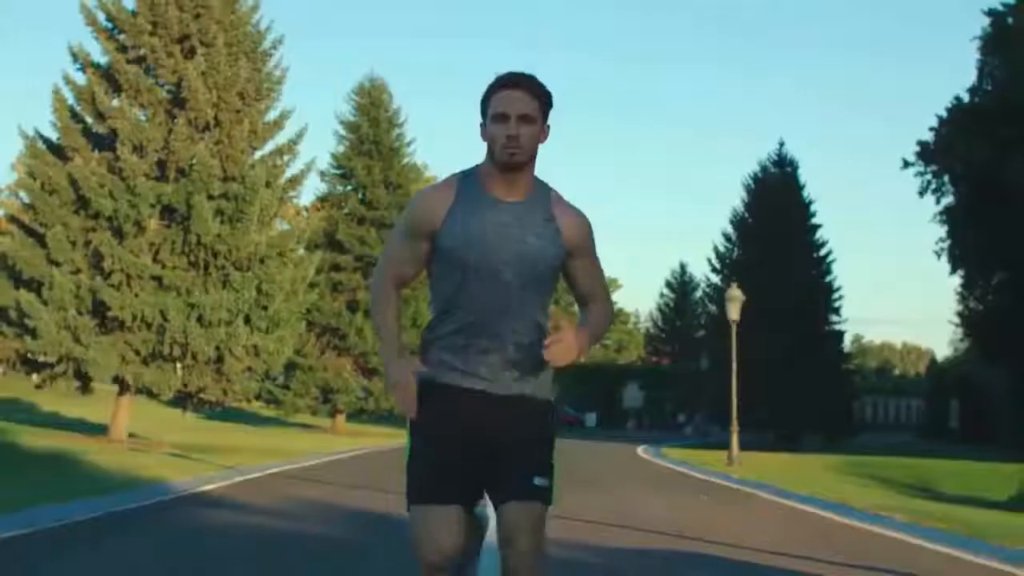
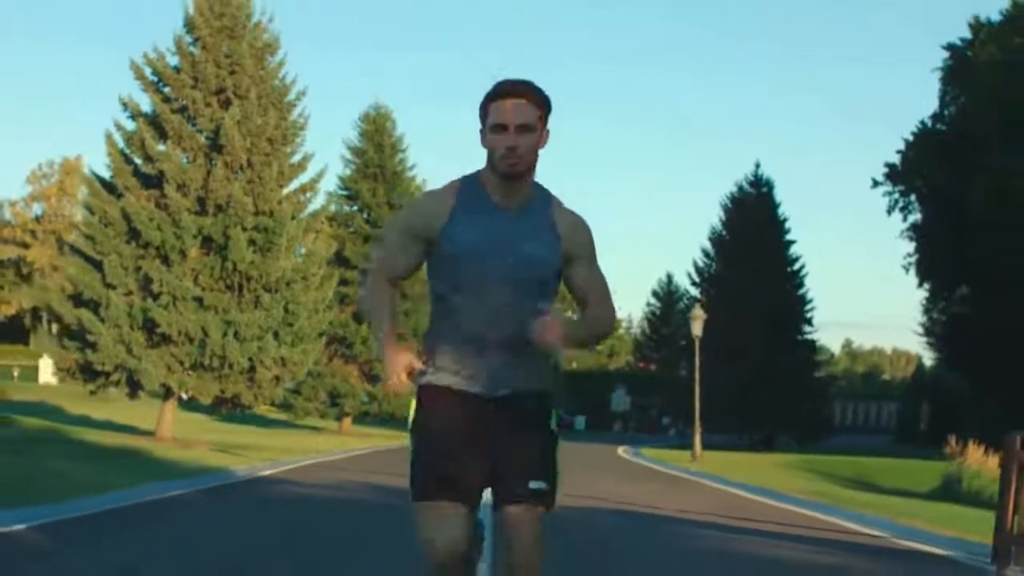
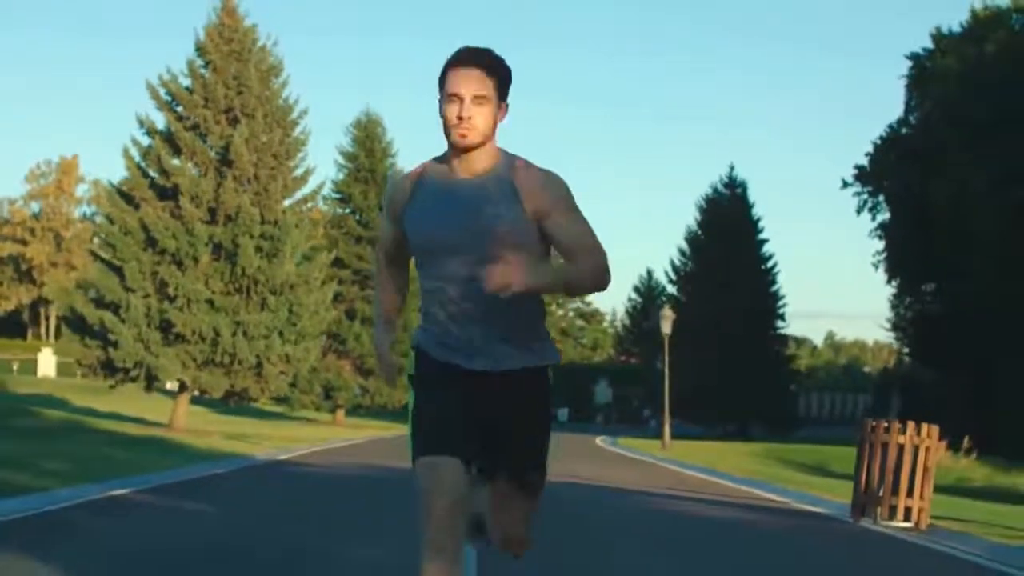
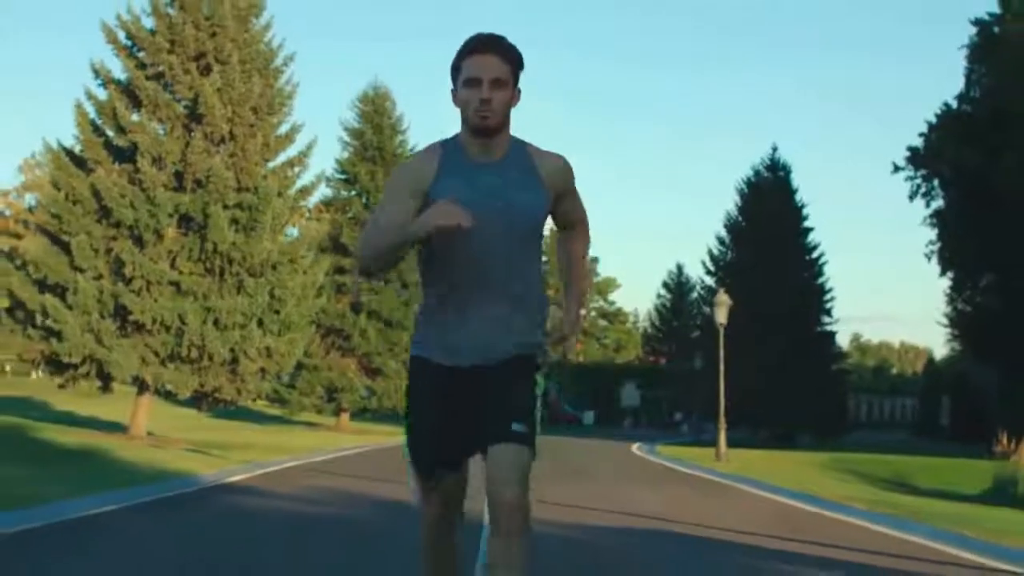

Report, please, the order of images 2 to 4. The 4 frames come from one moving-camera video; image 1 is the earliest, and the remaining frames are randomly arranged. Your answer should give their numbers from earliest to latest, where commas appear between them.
4, 2, 3
